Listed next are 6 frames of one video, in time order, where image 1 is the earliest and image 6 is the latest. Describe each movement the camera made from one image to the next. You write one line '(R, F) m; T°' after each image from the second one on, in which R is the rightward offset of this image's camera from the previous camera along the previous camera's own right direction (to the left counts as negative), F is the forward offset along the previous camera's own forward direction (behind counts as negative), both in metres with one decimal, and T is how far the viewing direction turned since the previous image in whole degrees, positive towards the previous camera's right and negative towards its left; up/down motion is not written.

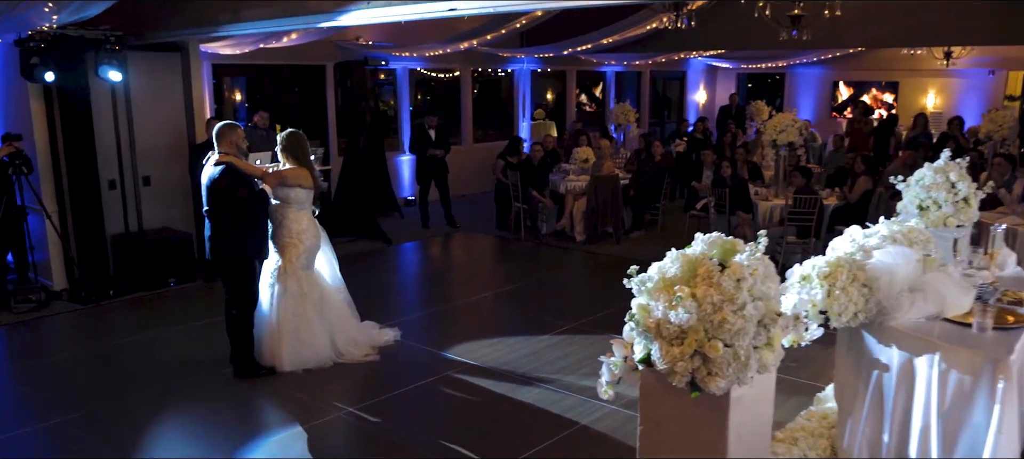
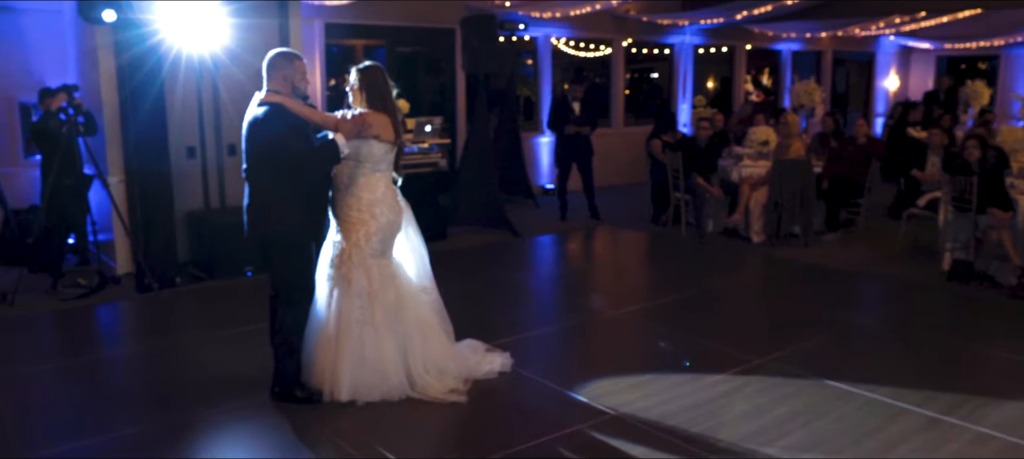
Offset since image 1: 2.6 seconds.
(-0.1, +1.7) m; -10°
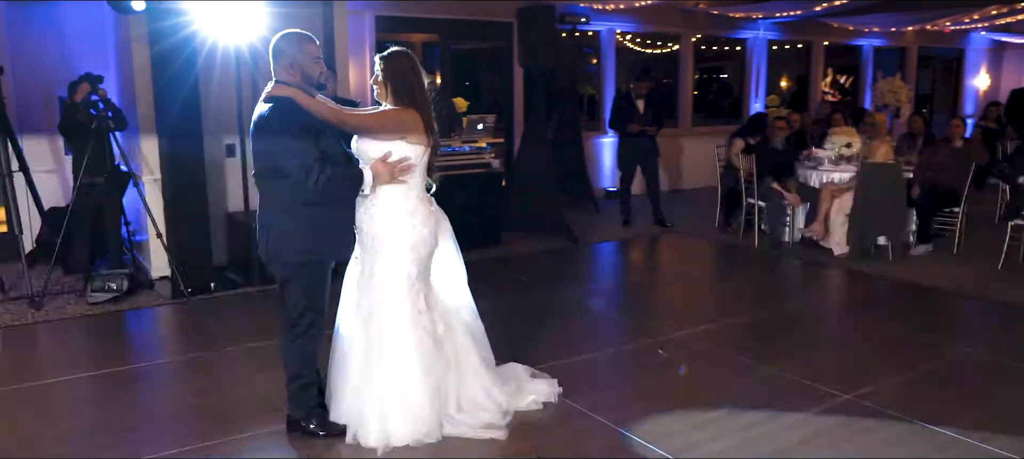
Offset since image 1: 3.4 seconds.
(+0.1, +0.5) m; -4°
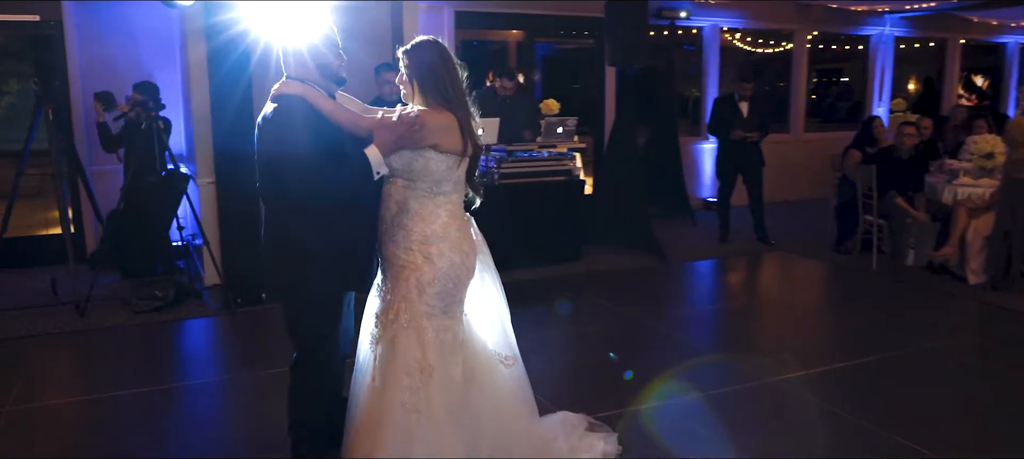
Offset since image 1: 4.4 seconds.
(+0.2, +0.6) m; -7°
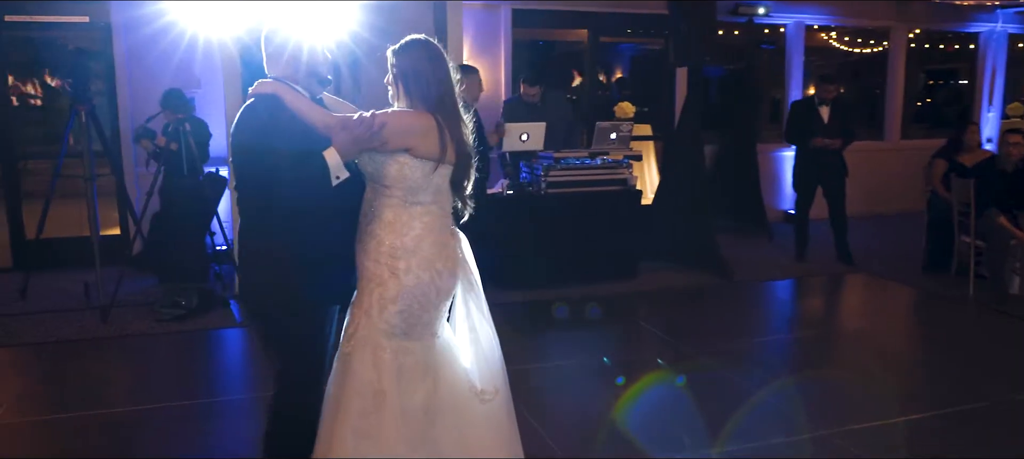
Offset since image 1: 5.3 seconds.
(+0.3, +0.4) m; -7°
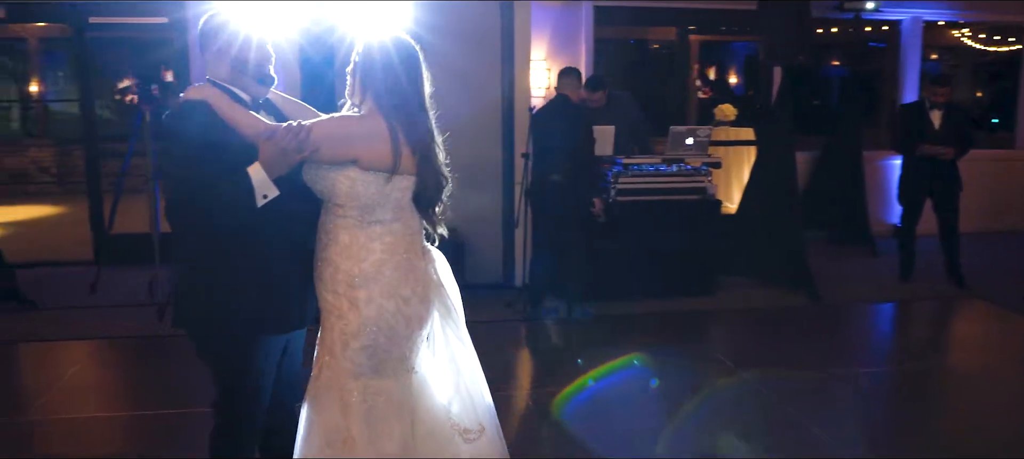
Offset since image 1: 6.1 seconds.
(+0.3, +0.3) m; -8°
